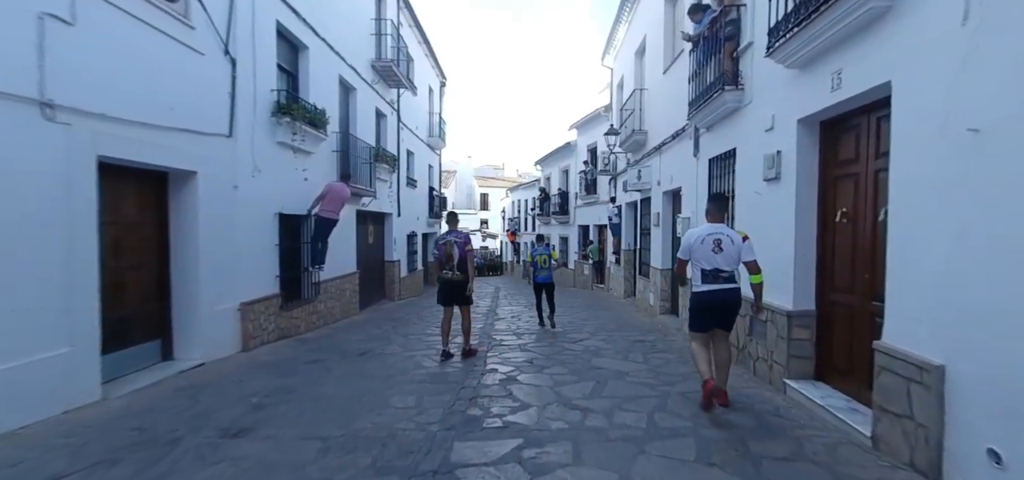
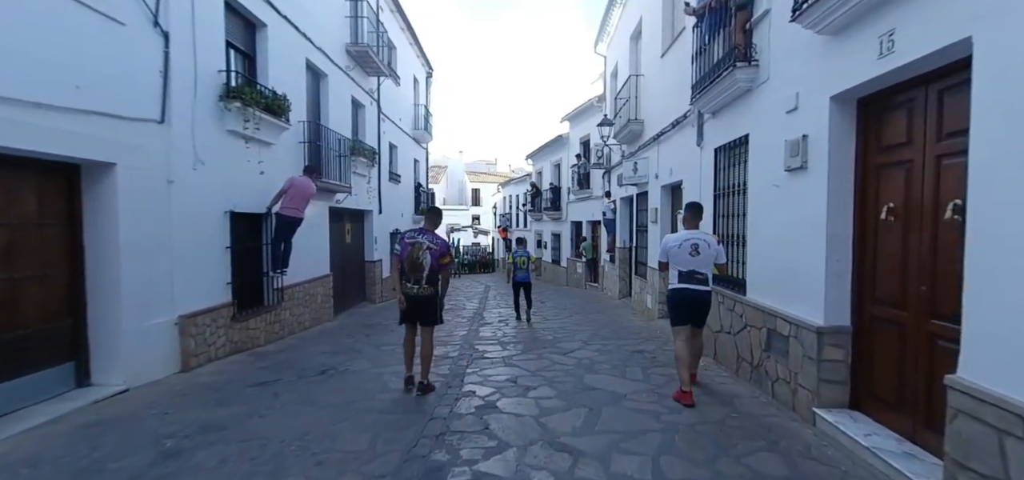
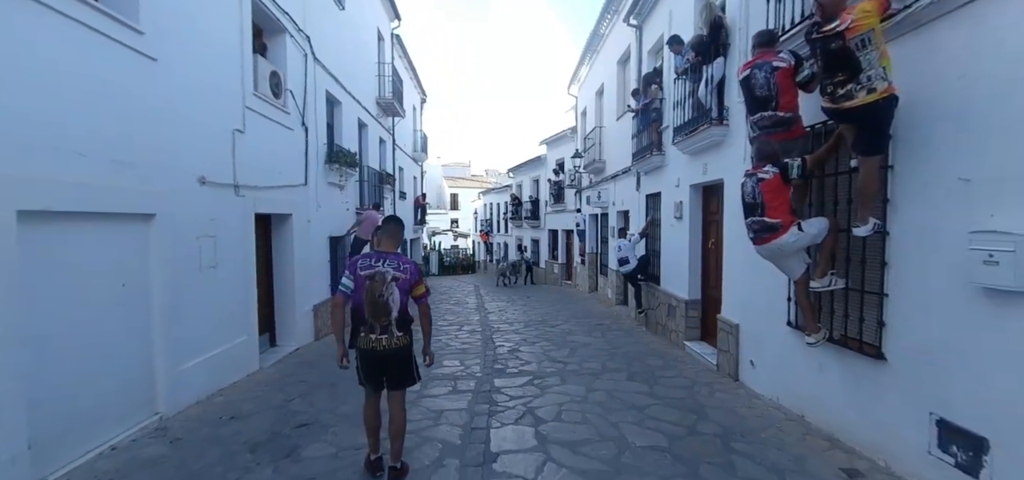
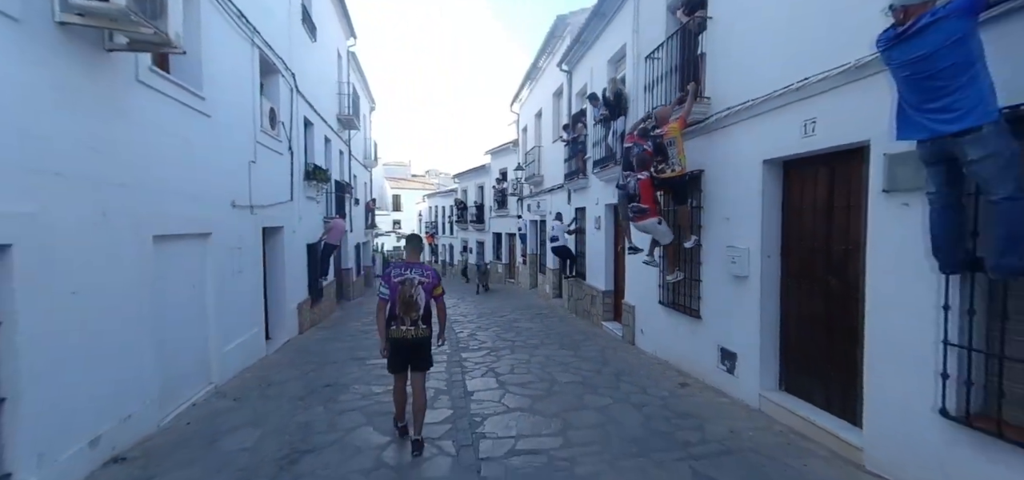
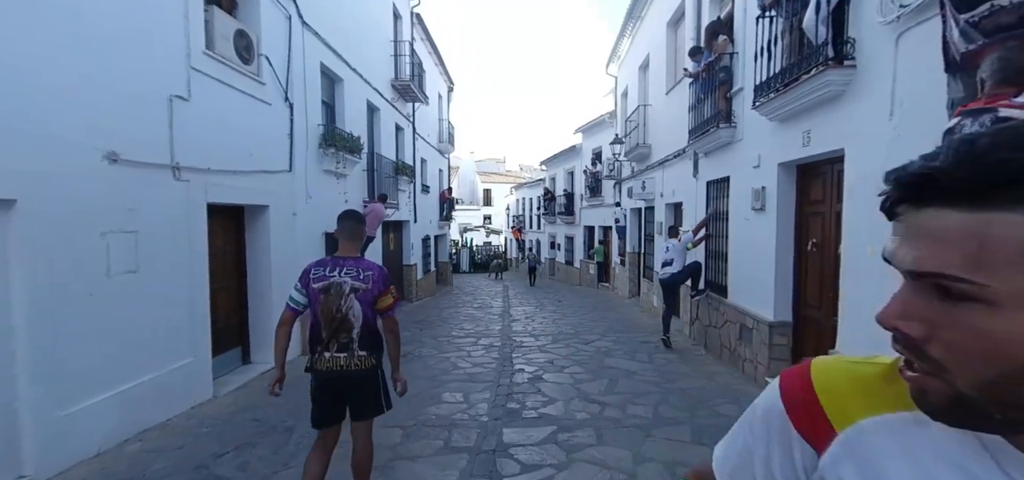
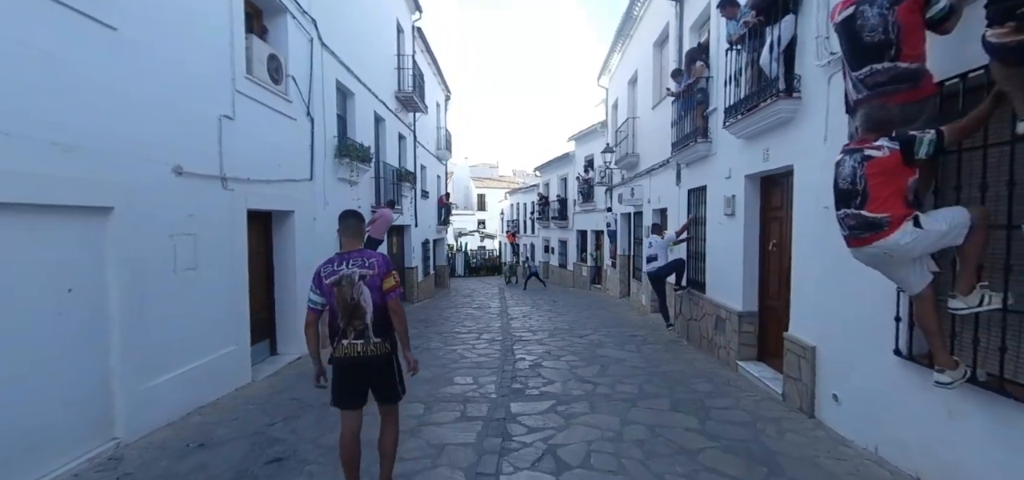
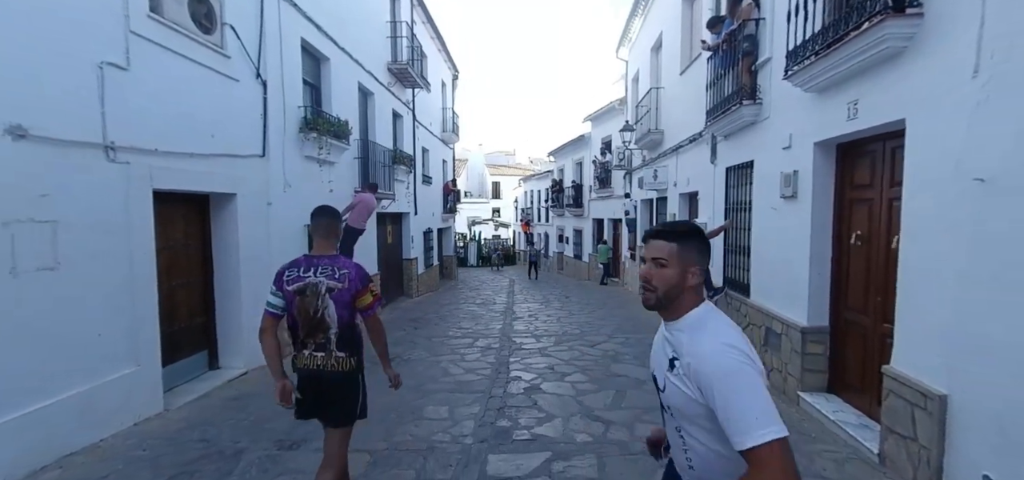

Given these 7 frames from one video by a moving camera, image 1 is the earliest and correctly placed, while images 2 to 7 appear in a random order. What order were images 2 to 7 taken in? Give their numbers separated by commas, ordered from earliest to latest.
2, 7, 5, 6, 3, 4
